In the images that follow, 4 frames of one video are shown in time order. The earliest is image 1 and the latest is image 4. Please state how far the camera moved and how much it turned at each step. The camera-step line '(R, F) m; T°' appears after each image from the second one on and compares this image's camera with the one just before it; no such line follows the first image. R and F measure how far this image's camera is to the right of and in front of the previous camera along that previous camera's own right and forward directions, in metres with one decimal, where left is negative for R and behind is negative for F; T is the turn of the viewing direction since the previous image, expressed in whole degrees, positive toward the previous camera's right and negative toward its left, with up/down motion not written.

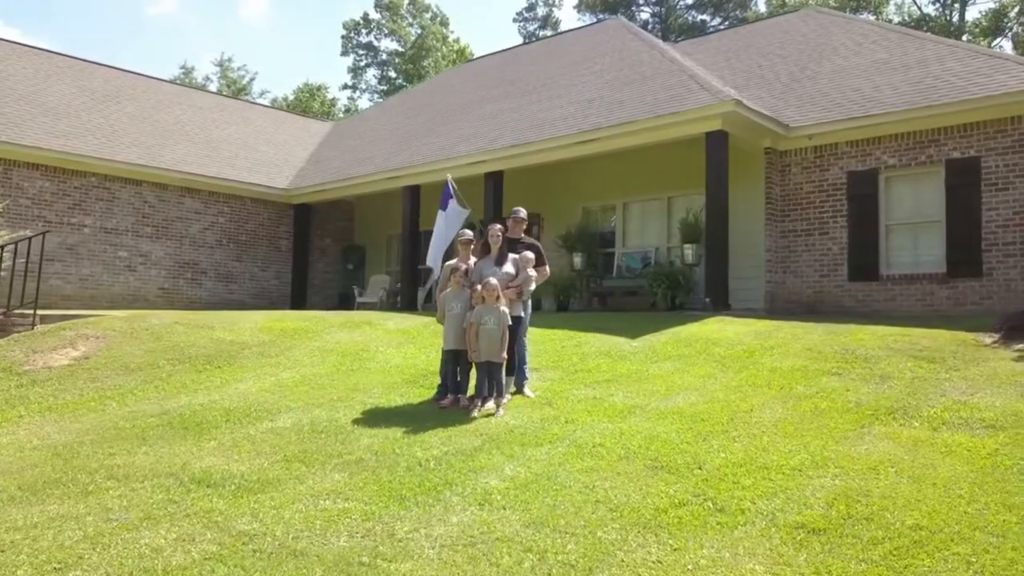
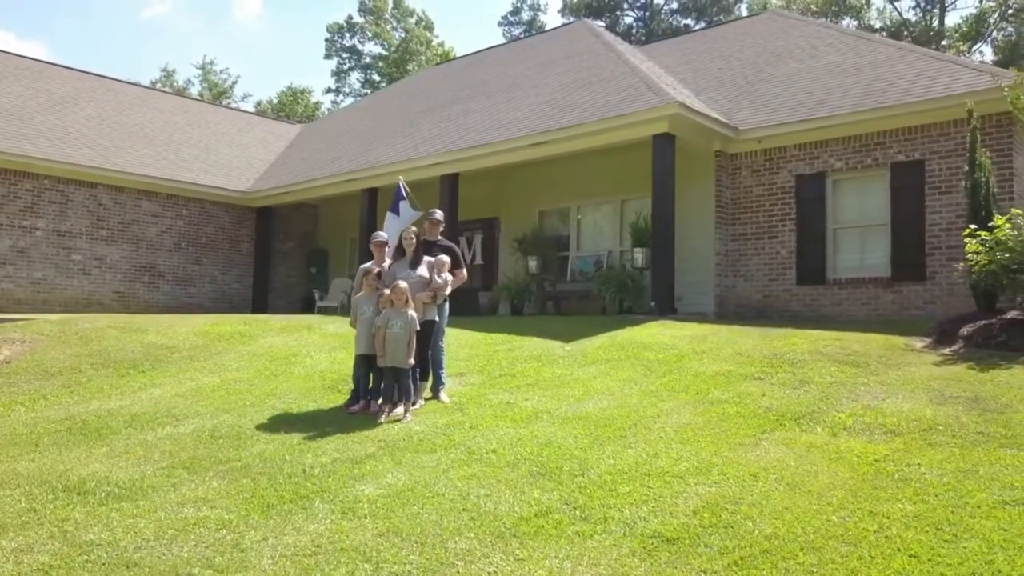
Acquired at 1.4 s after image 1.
(+0.7, +0.1) m; 0°
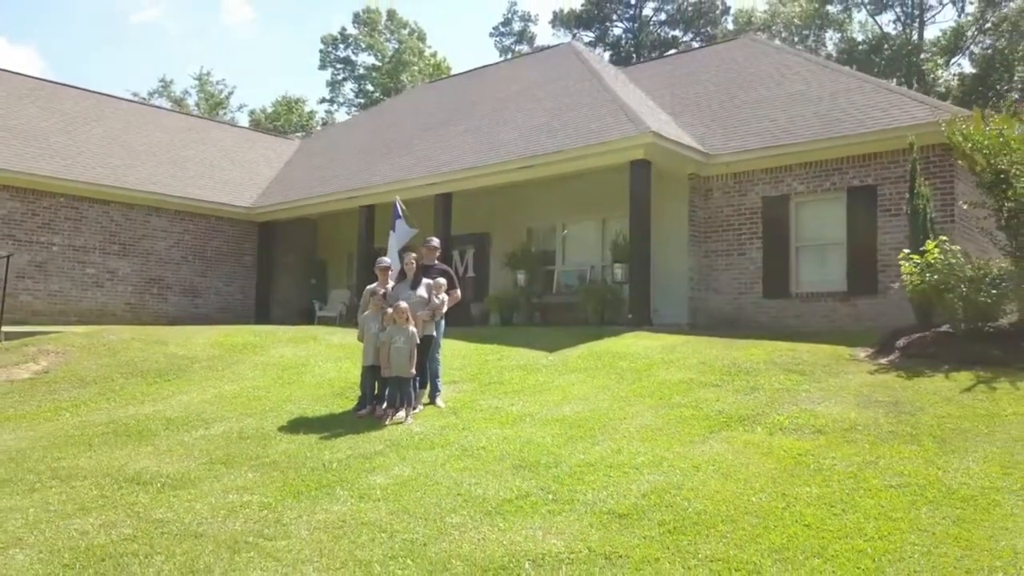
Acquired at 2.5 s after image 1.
(0.0, -1.0) m; +1°
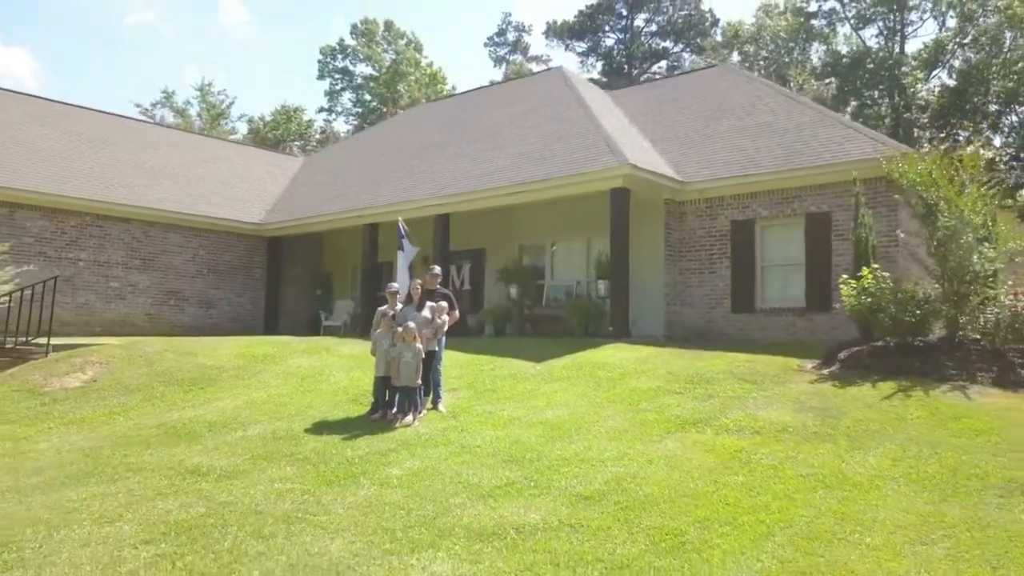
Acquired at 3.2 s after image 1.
(0.0, -1.4) m; 0°
